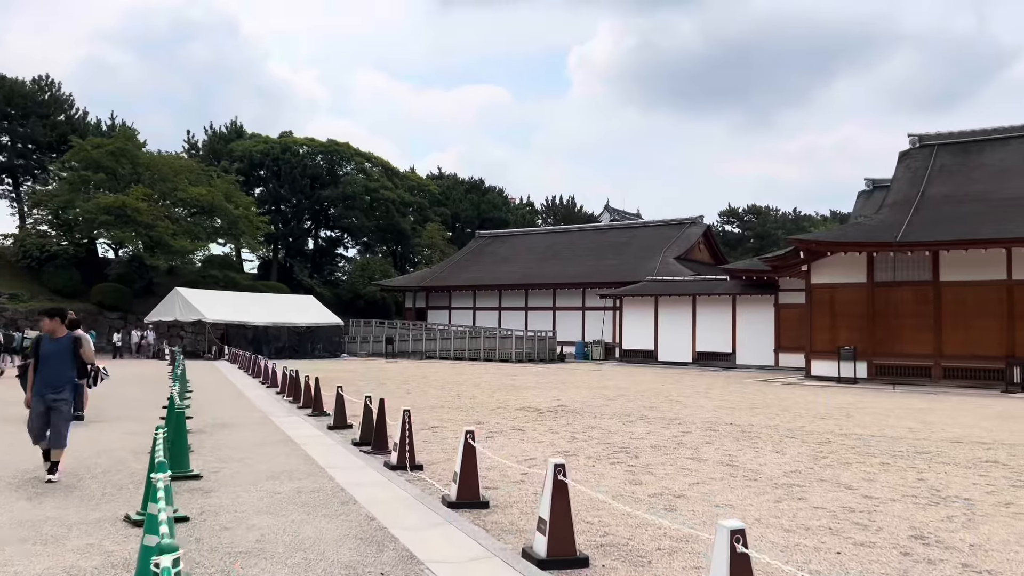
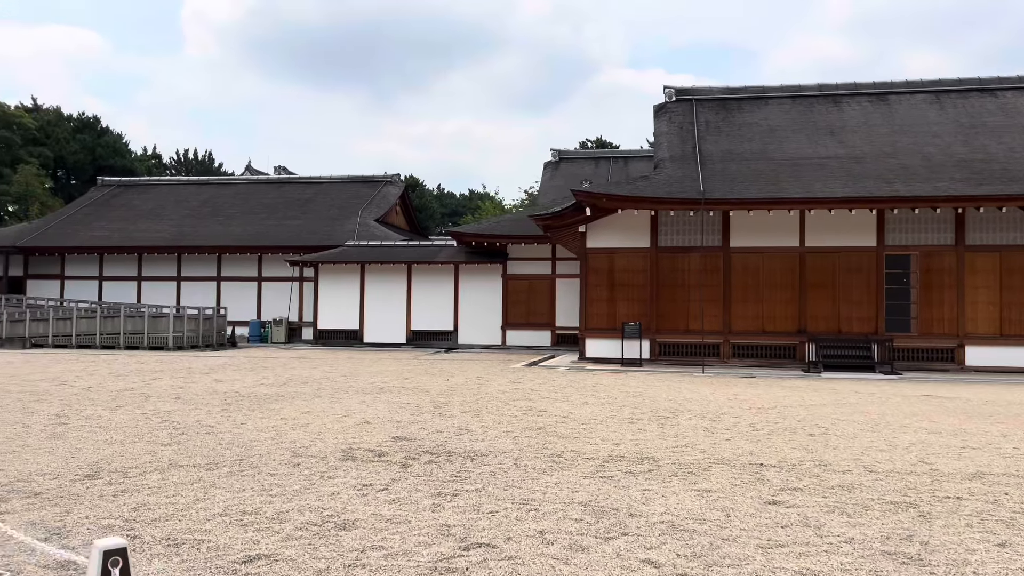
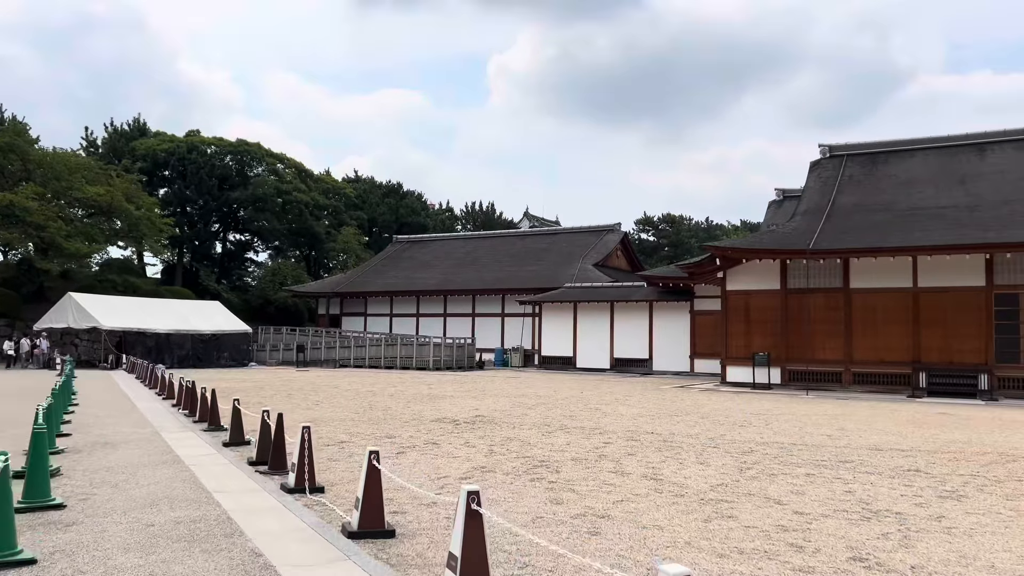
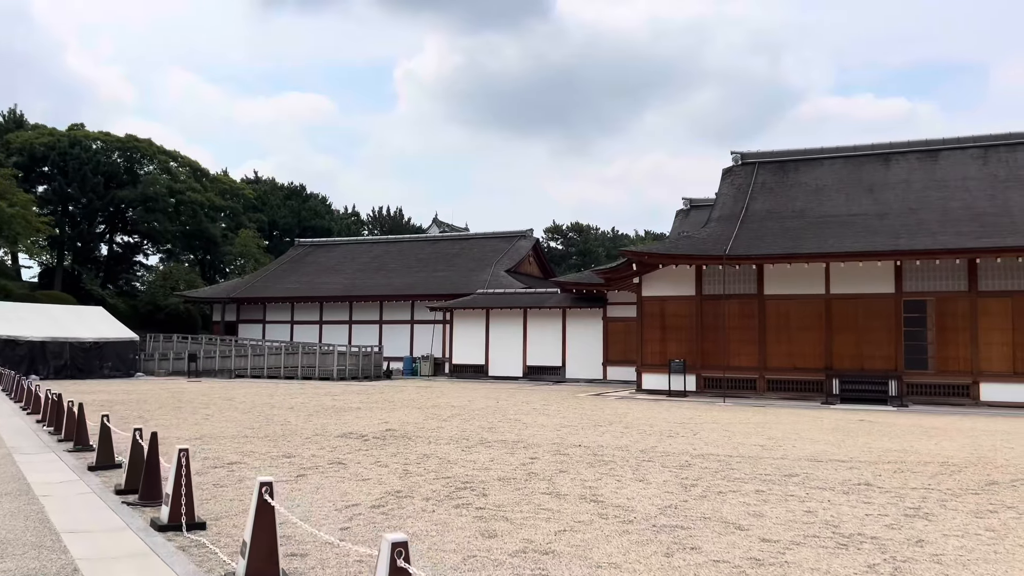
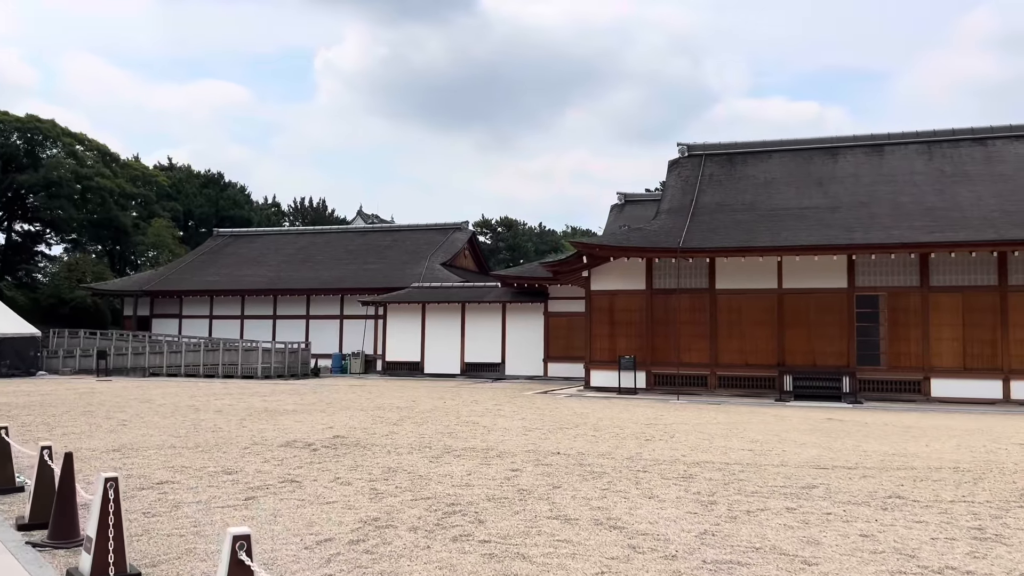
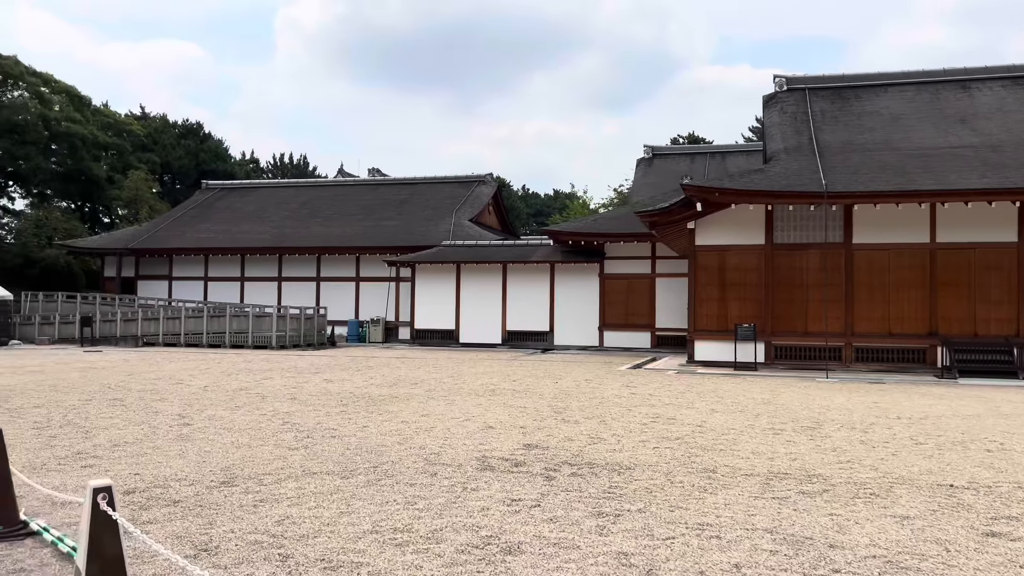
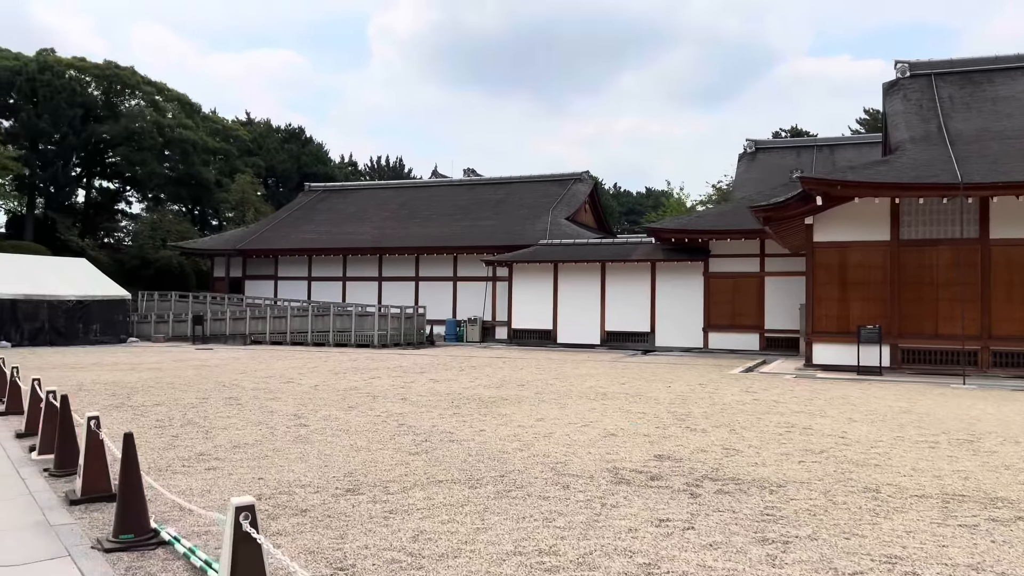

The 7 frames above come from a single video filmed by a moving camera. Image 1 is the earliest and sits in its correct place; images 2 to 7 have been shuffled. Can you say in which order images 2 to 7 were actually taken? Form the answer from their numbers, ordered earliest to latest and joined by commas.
3, 4, 5, 2, 6, 7
